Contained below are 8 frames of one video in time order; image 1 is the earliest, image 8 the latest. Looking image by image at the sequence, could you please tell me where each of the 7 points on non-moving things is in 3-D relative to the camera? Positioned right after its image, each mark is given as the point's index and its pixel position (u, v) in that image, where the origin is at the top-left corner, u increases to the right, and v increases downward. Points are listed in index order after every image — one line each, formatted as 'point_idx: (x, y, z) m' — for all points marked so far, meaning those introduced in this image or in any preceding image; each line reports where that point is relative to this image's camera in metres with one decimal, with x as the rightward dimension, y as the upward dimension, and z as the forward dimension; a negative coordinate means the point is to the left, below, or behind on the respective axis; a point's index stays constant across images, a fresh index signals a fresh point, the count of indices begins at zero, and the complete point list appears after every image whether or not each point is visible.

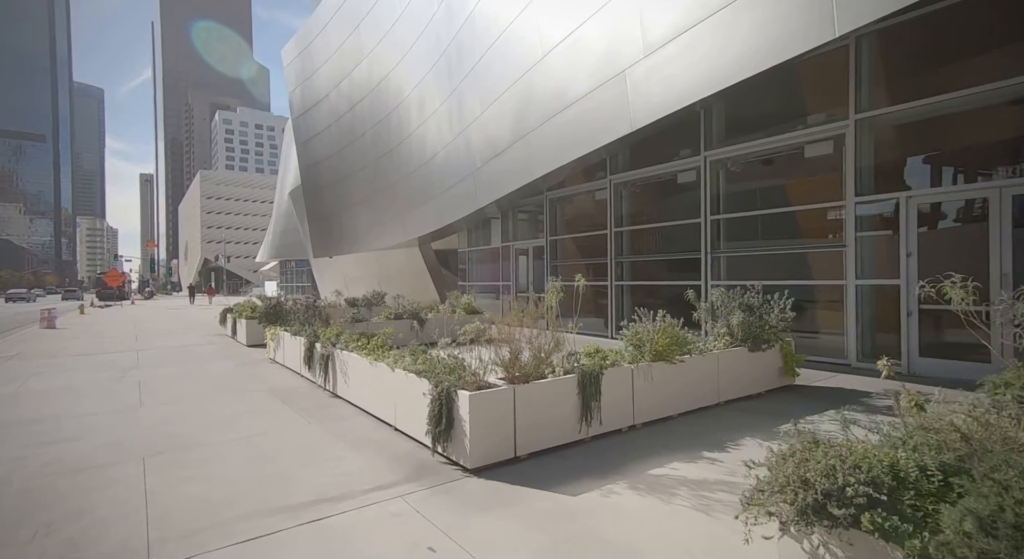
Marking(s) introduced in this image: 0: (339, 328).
0: (-2.6, -0.8, +8.0) m
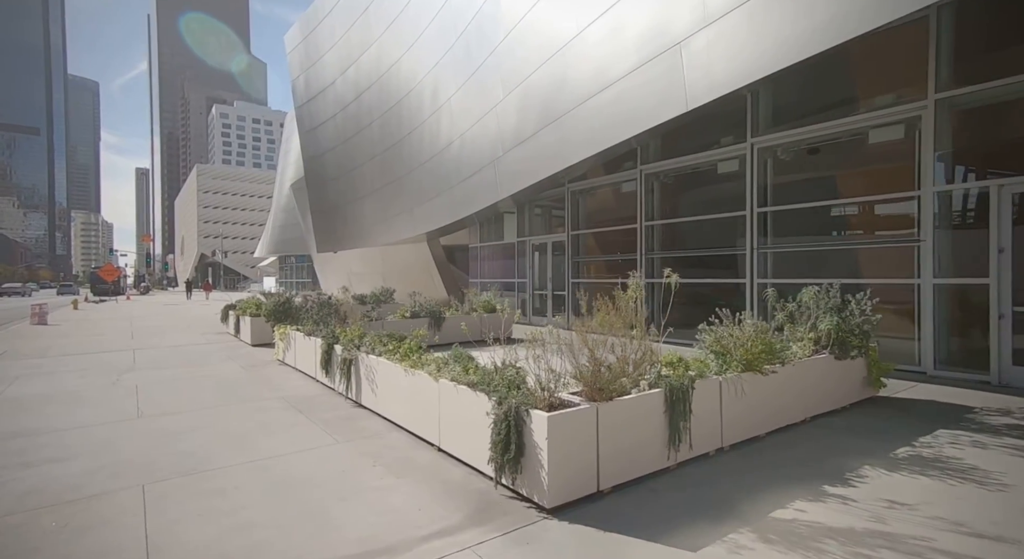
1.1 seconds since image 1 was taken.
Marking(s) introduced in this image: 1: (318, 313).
0: (-2.1, -0.7, +7.1) m
1: (-3.3, -0.6, +8.9) m
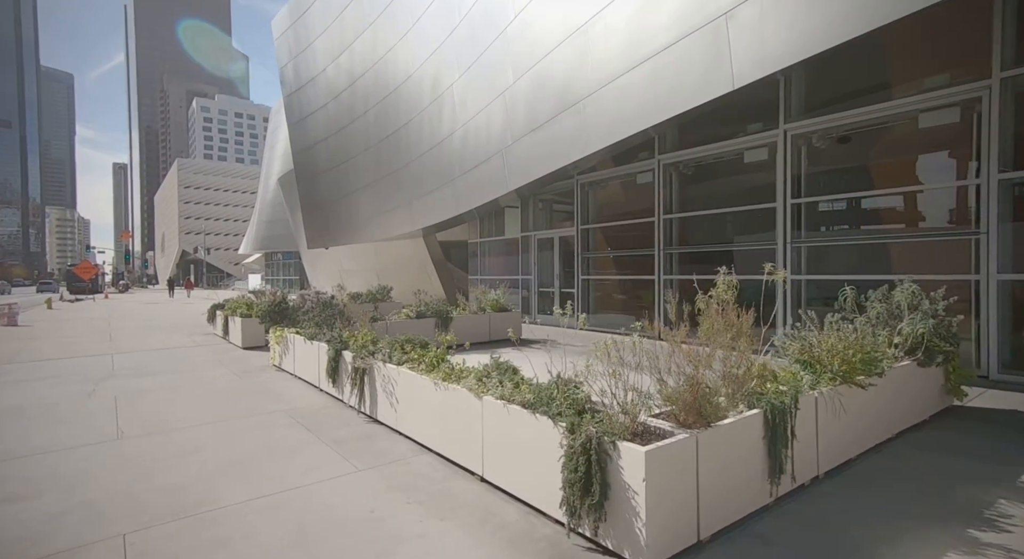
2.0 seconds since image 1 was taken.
0: (-1.7, -0.7, +6.4) m
1: (-3.0, -0.5, +8.2) m
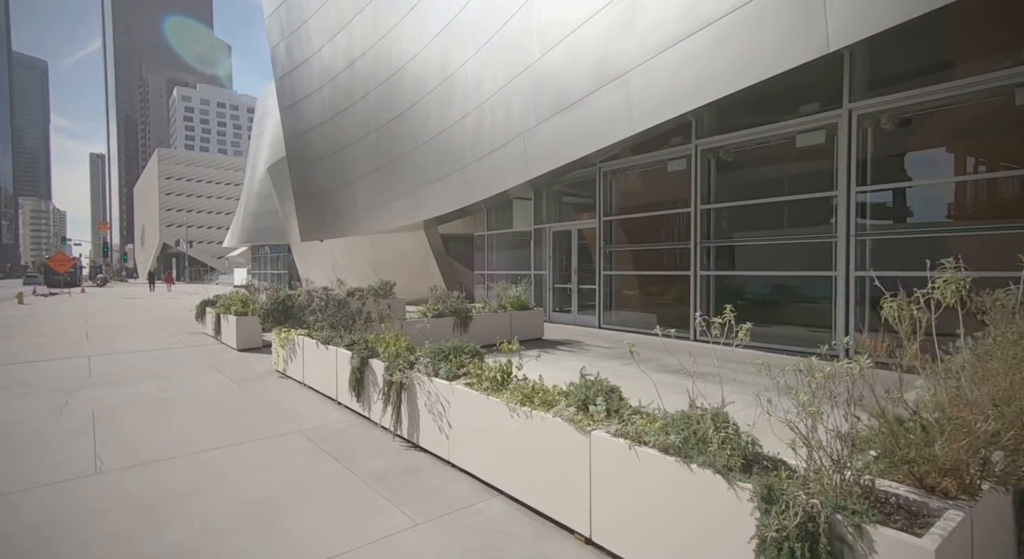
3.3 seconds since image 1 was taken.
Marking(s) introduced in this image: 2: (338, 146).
0: (-1.1, -0.6, +5.4) m
1: (-2.4, -0.5, +7.1) m
2: (-6.1, +4.7, +18.4) m
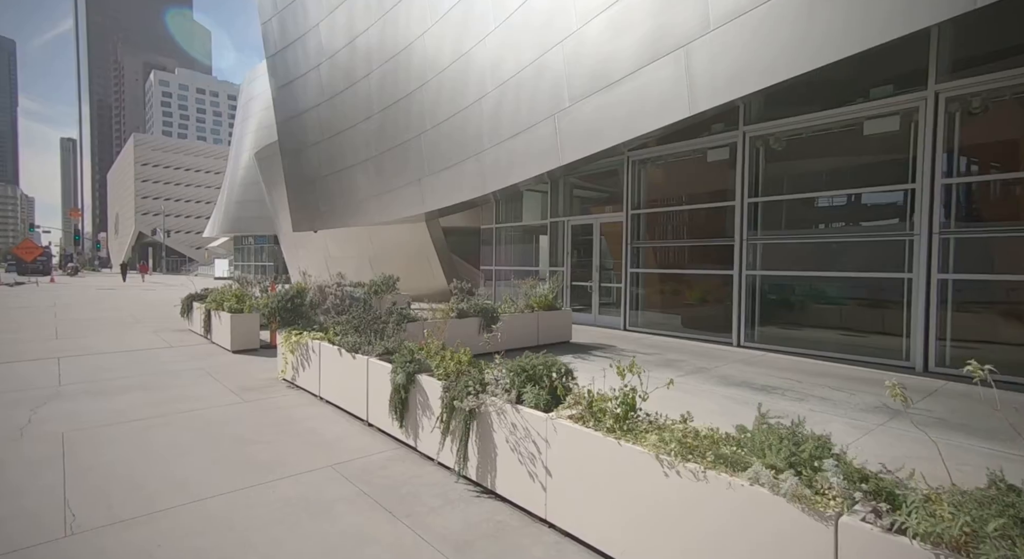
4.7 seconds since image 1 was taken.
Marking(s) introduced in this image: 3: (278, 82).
0: (-0.4, -0.6, +4.3) m
1: (-1.8, -0.4, +6.0) m
2: (-5.8, +4.9, +17.1) m
3: (-8.6, +7.3, +19.1) m
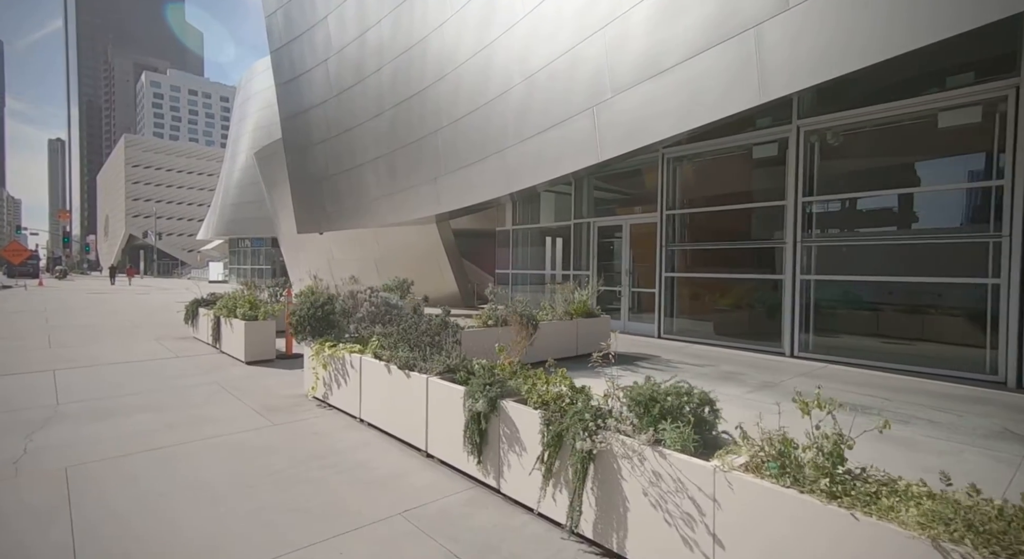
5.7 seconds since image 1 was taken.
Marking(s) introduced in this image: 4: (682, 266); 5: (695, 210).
0: (+0.3, -0.6, +3.6) m
1: (-1.1, -0.5, +5.3) m
2: (-5.3, +4.8, +16.3) m
3: (-8.1, +7.1, +18.3) m
4: (+3.7, +0.3, +11.2) m
5: (+3.9, +1.5, +11.1) m
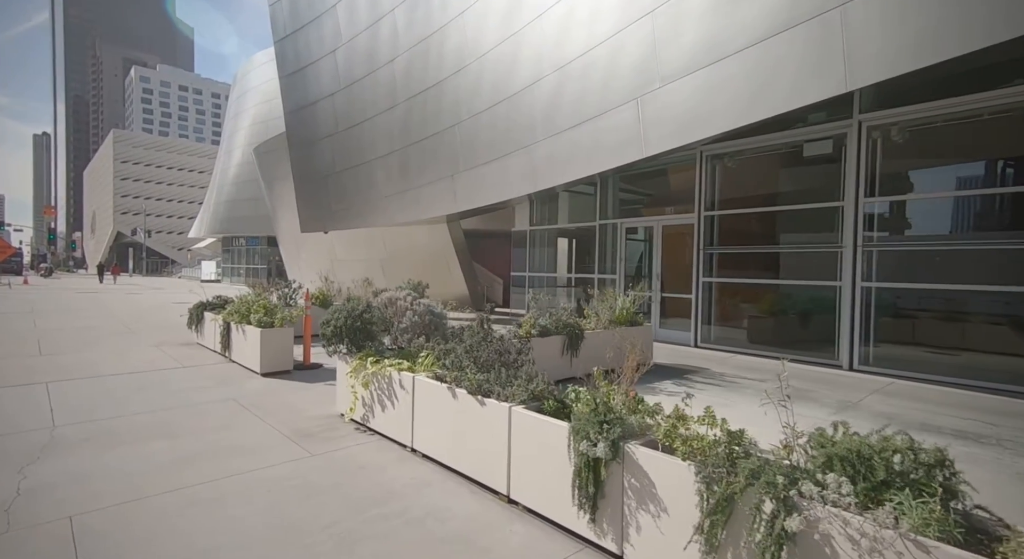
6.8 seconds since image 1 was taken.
0: (+1.0, -0.7, +2.9) m
1: (-0.5, -0.5, +4.6) m
2: (-4.7, +4.7, +15.6) m
3: (-7.6, +7.1, +17.5) m
4: (+4.3, +0.2, +10.6) m
5: (+4.5, +1.4, +10.4) m
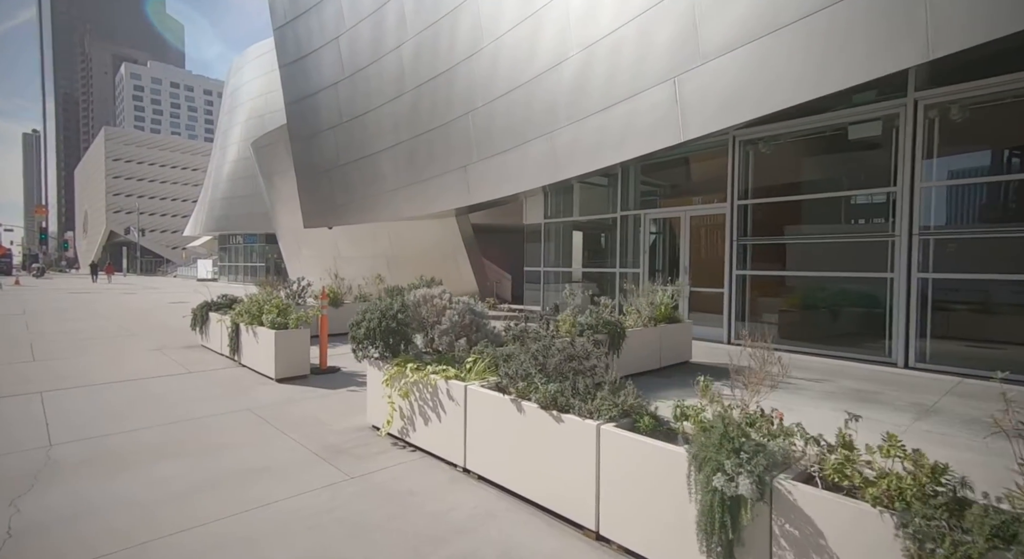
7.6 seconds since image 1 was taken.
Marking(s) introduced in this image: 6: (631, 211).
0: (+1.5, -0.7, +2.3) m
1: (0.0, -0.5, +4.0) m
2: (-4.4, +4.8, +14.9) m
3: (-7.3, +7.2, +16.7) m
4: (+4.7, +0.3, +10.0) m
5: (+4.9, +1.5, +9.9) m
6: (+2.9, +1.6, +12.3) m
